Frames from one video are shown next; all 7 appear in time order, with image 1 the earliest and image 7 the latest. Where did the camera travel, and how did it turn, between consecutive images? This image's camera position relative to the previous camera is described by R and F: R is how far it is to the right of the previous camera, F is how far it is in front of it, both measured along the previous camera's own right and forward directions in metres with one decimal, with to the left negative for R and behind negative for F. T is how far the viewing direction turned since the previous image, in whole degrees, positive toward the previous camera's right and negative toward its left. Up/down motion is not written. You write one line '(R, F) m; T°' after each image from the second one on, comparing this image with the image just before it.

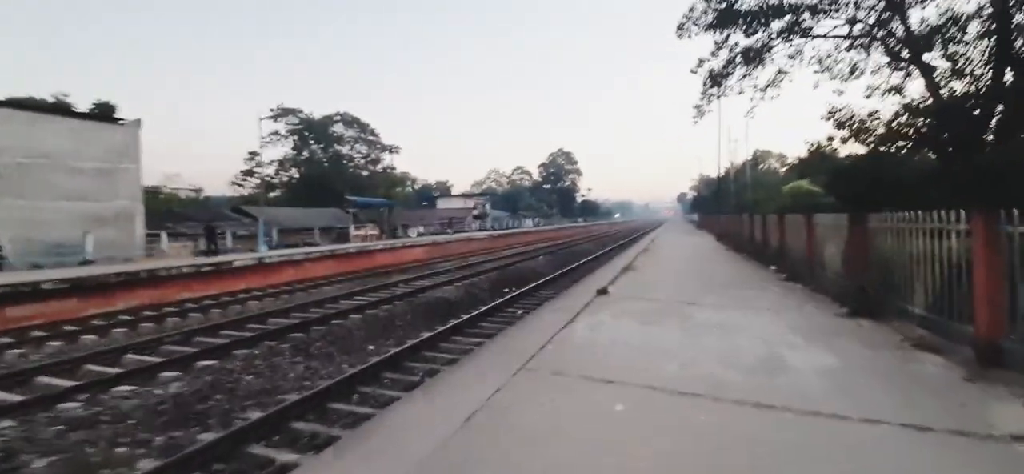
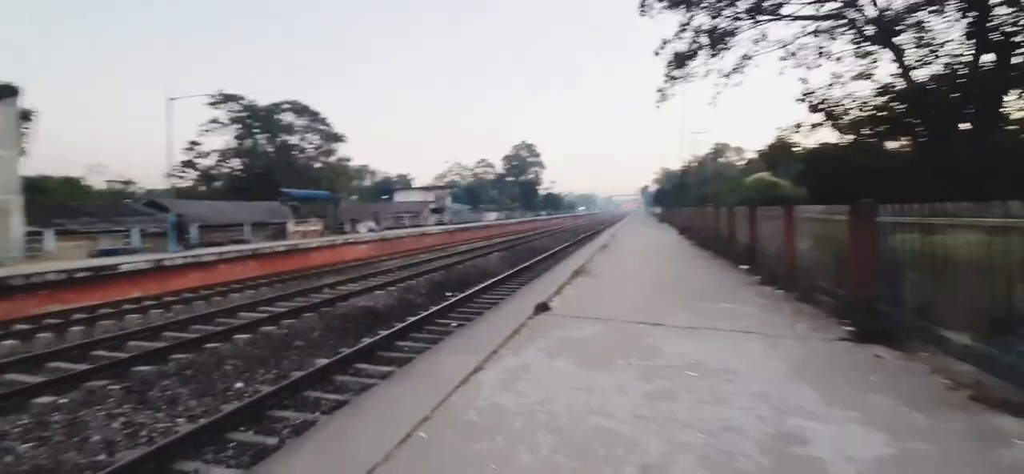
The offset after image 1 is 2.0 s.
(+0.6, +1.8) m; +4°
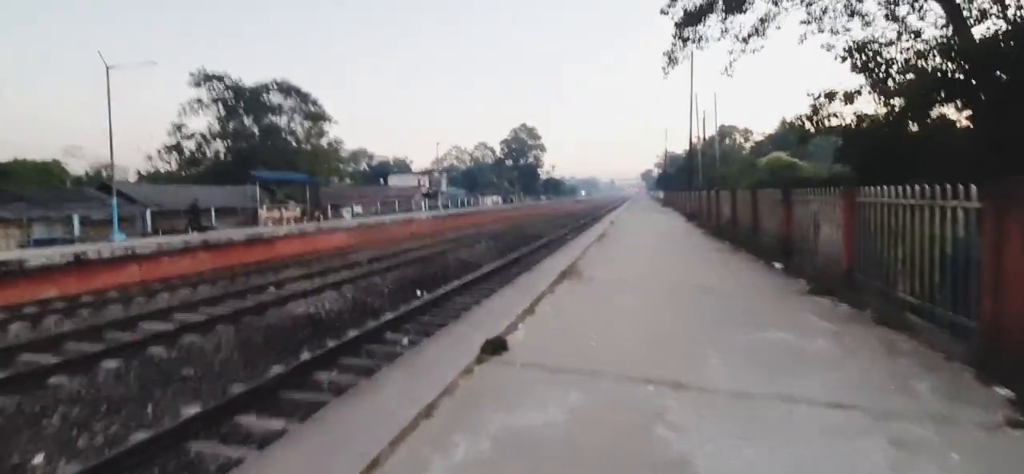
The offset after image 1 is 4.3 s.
(+0.5, +2.1) m; 0°
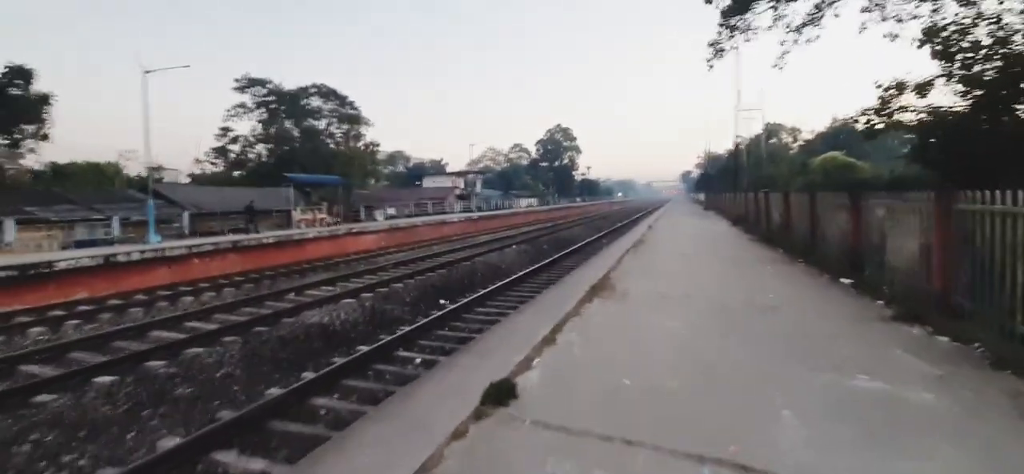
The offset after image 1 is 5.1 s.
(+0.1, +0.8) m; -4°
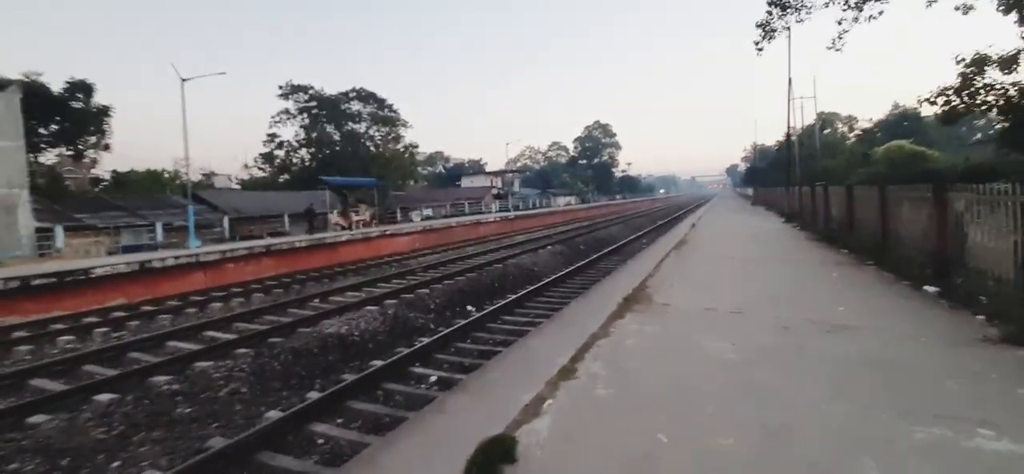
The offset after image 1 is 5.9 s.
(+0.2, +0.7) m; -5°
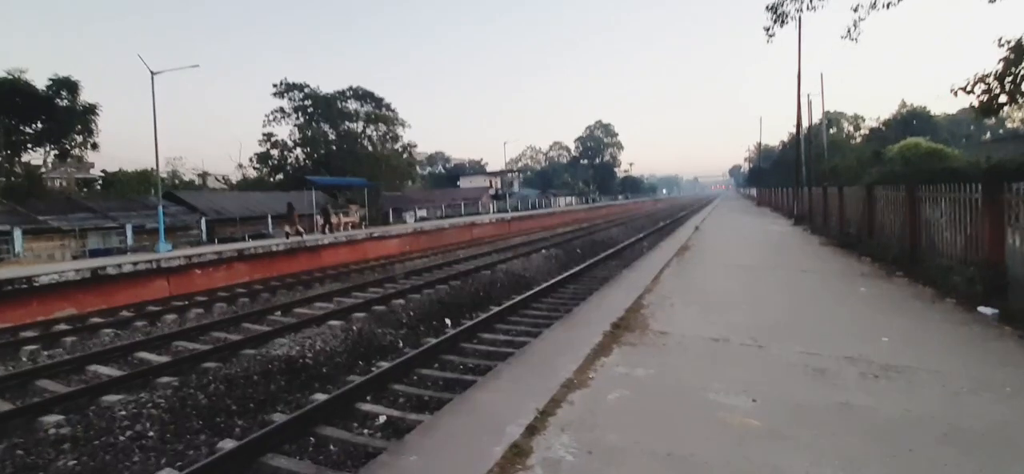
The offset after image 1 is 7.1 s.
(+0.4, +1.1) m; 0°
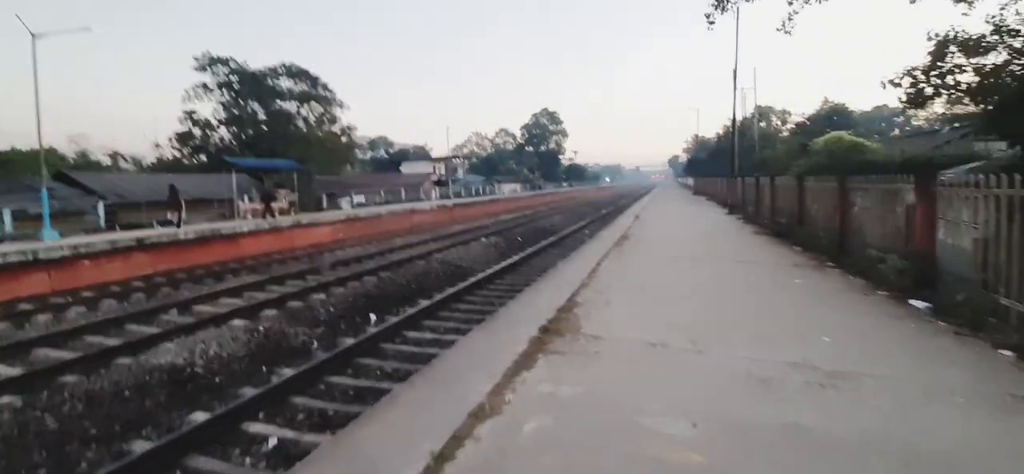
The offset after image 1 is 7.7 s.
(+0.3, +0.6) m; +6°
